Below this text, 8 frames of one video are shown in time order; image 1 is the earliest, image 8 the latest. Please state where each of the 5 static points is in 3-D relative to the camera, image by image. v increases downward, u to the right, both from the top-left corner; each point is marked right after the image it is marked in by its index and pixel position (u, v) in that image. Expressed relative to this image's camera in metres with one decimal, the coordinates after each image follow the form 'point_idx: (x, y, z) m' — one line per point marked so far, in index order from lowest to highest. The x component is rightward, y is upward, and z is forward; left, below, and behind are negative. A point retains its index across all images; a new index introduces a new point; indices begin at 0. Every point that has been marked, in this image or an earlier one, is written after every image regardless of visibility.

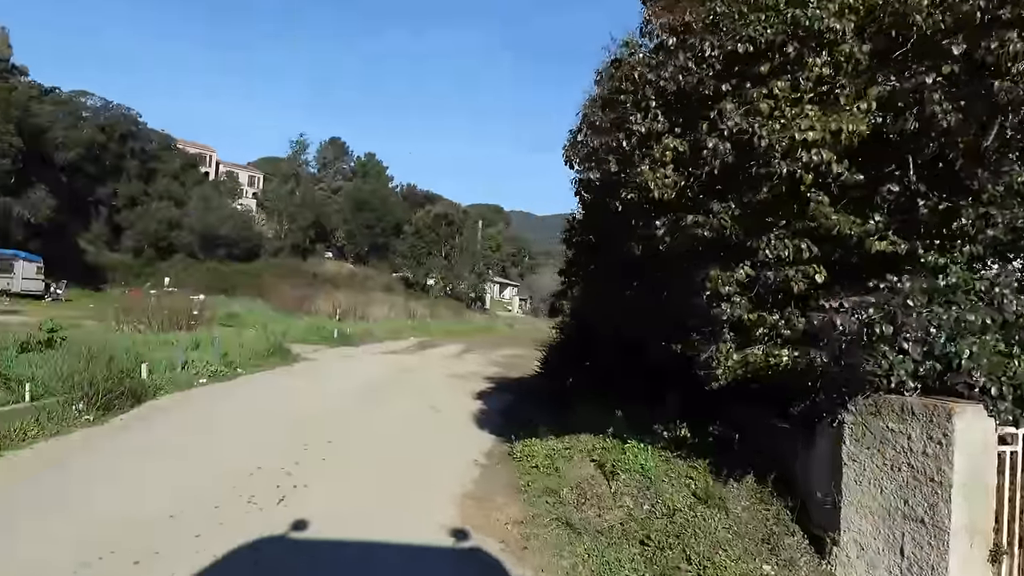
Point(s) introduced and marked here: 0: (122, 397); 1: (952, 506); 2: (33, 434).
0: (-4.7, -1.3, +9.2) m
1: (+2.2, -1.0, +3.7) m
2: (-4.8, -1.4, +7.7) m
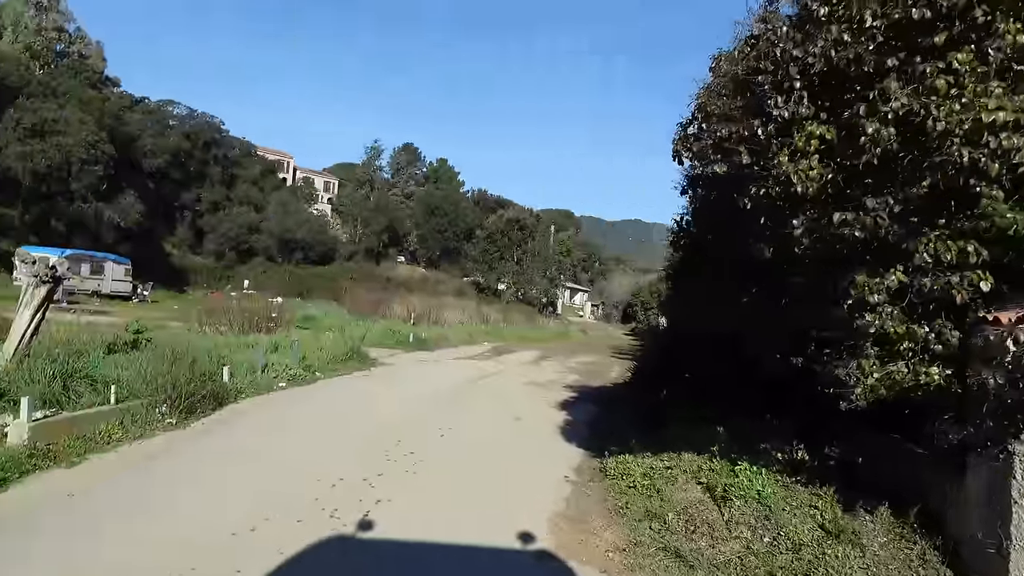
0: (-3.7, -1.4, +9.2) m
1: (+2.7, -1.1, +3.0) m
2: (-3.9, -1.5, +7.6) m
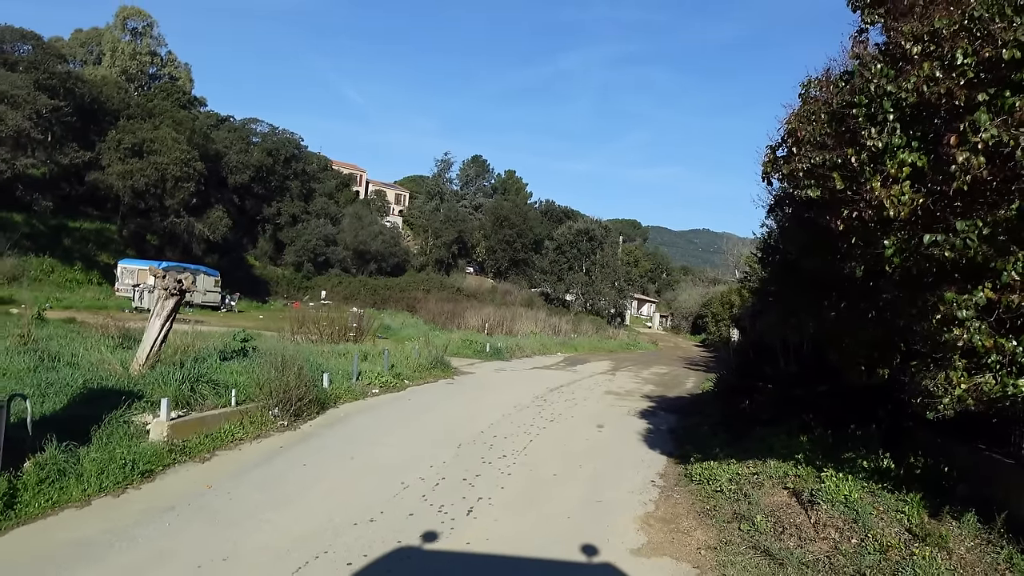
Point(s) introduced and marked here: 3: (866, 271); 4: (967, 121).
0: (-2.6, -1.5, +9.9) m
1: (+3.3, -1.2, +3.3) m
2: (-2.9, -1.6, +8.4) m
3: (+2.3, +0.1, +5.1) m
4: (+2.3, +0.8, +3.8) m
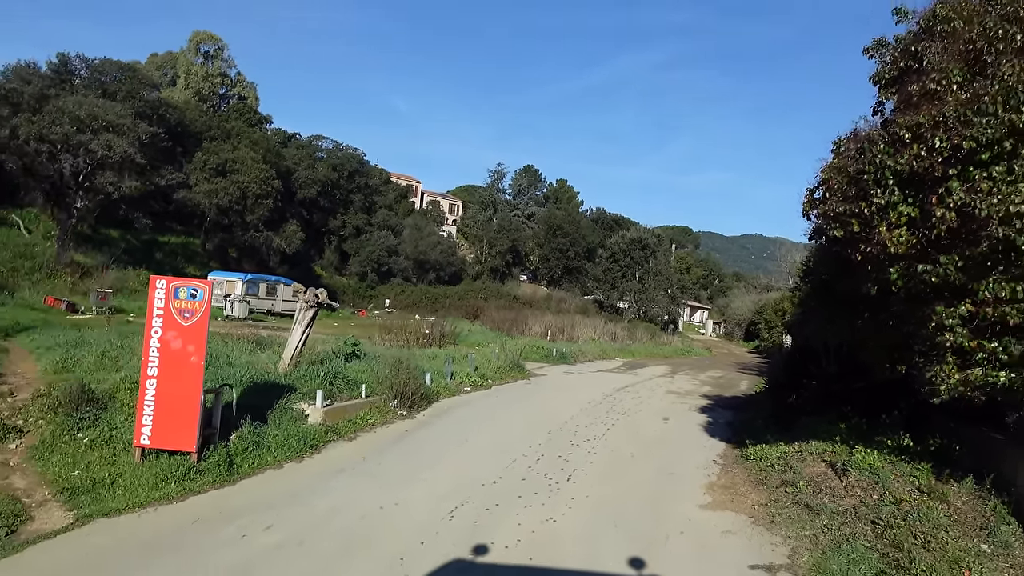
0: (-1.4, -1.7, +11.7) m
1: (+4.0, -1.3, +4.8) m
2: (-1.8, -1.8, +10.3) m
3: (+3.2, 0.0, +6.6) m
4: (+3.0, +0.7, +5.4) m
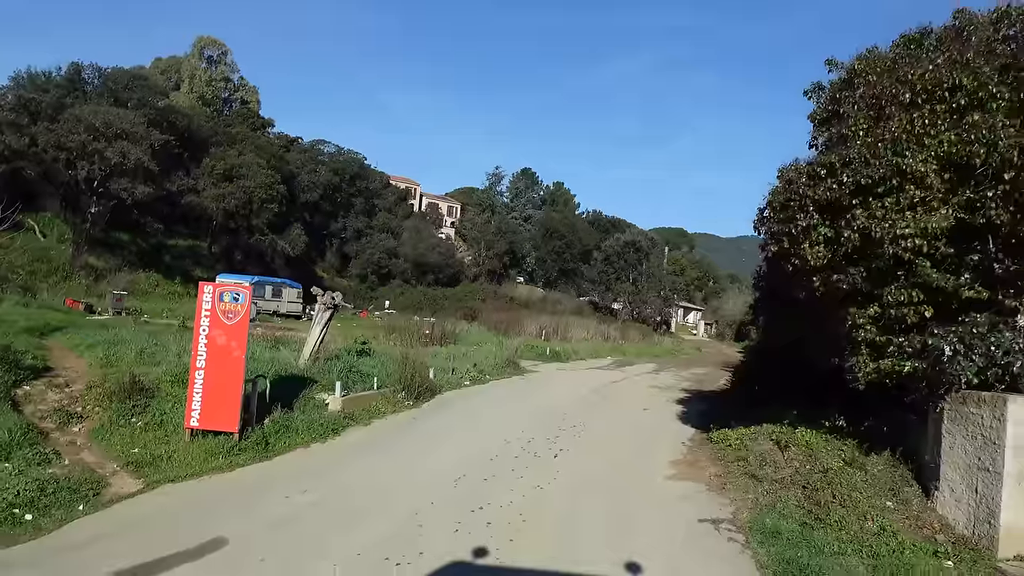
0: (-1.5, -1.8, +13.1) m
1: (+4.0, -1.3, +6.1) m
2: (-1.9, -1.8, +11.6) m
3: (+3.1, -0.1, +8.0) m
4: (+3.0, +0.7, +6.8) m
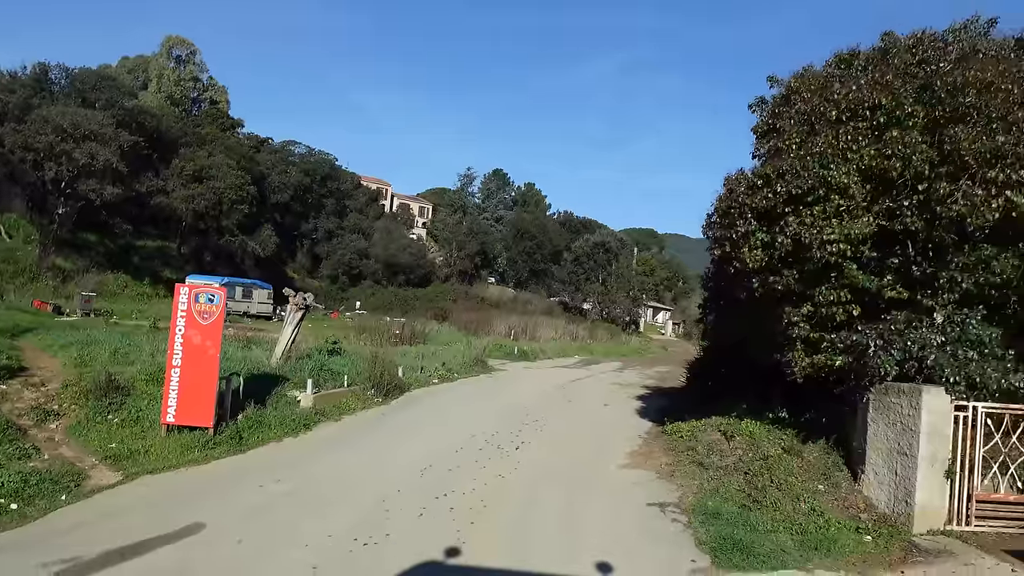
0: (-2.1, -1.8, +13.5) m
1: (+3.6, -1.3, +6.8) m
2: (-2.5, -1.8, +12.1) m
3: (+2.7, -0.1, +8.6) m
4: (+2.6, +0.6, +7.4) m
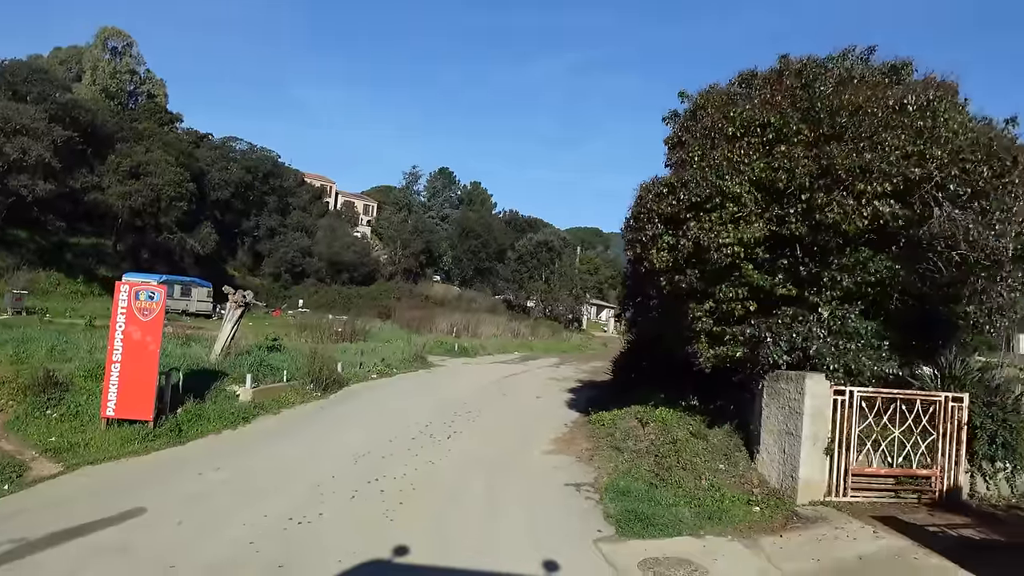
0: (-3.3, -1.7, +14.0) m
1: (+2.9, -1.3, +7.6) m
2: (-3.5, -1.8, +12.5) m
3: (+1.9, -0.1, +9.4) m
4: (+1.8, +0.7, +8.1) m
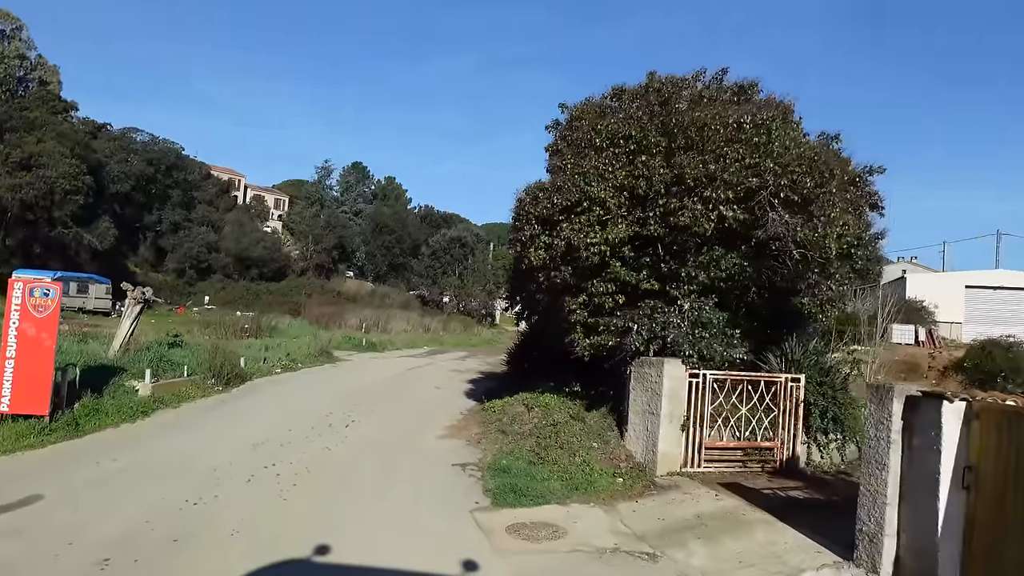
0: (-5.1, -1.7, +14.2) m
1: (+1.7, -1.2, +8.6) m
2: (-5.2, -1.8, +12.7) m
3: (+0.4, 0.0, +10.2) m
4: (+0.5, +0.7, +9.0) m
